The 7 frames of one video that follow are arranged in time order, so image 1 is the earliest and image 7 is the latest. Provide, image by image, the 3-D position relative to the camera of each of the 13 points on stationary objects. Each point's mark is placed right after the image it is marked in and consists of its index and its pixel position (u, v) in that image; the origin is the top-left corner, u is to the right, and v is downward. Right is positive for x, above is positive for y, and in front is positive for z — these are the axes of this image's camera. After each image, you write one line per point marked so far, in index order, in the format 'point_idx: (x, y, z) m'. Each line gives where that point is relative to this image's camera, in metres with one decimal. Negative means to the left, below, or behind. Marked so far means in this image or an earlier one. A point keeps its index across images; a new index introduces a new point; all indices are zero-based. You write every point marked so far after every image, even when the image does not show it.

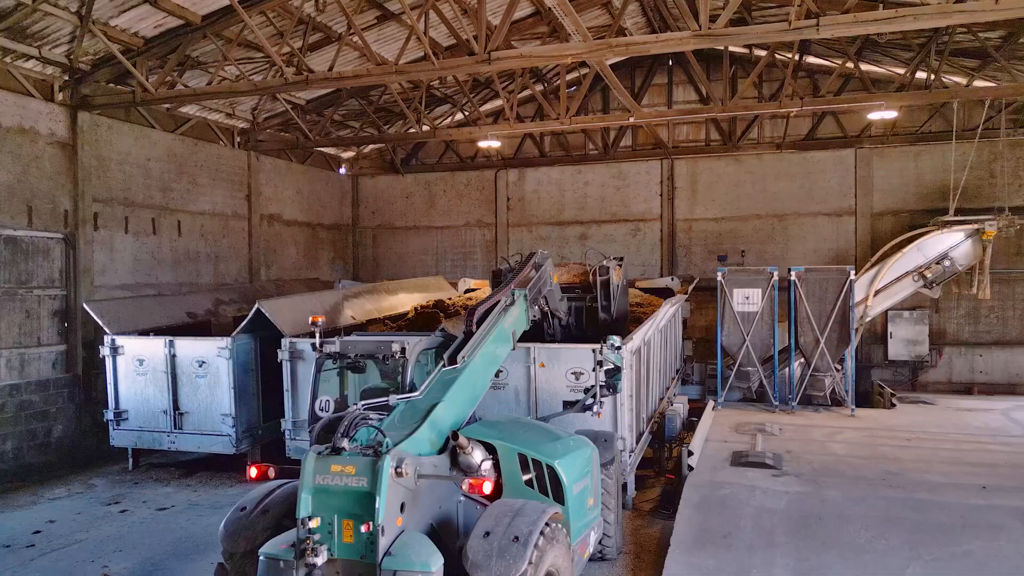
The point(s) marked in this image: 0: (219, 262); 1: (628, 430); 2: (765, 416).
0: (-4.9, +0.4, +11.2) m
1: (+1.0, -1.2, +5.8) m
2: (+3.4, -1.7, +8.8) m
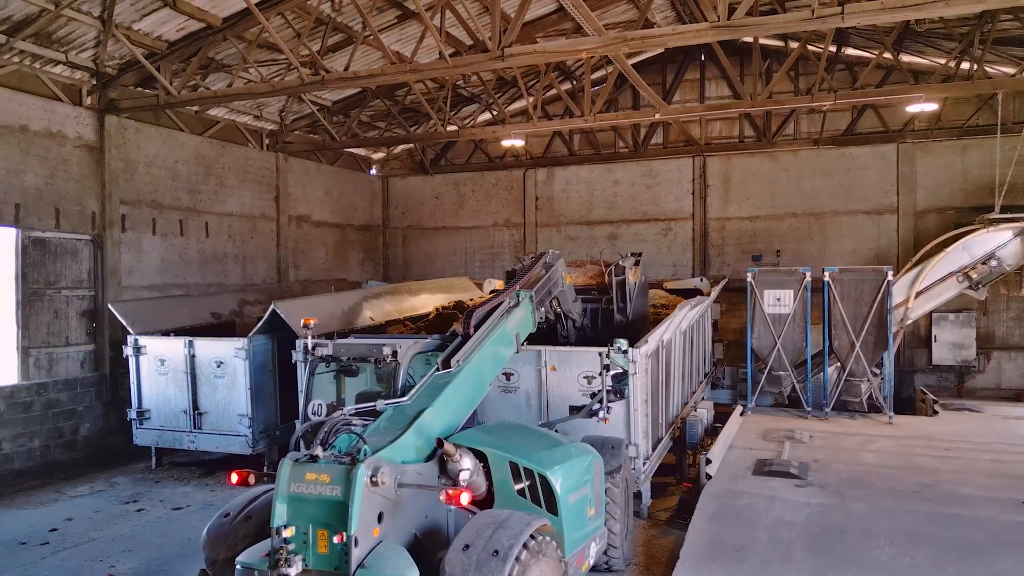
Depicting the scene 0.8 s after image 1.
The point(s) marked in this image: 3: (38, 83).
0: (-4.5, +0.4, +11.3) m
1: (+1.1, -1.2, +5.6) m
2: (+3.7, -1.7, +8.5) m
3: (-5.5, +2.4, +7.7) m
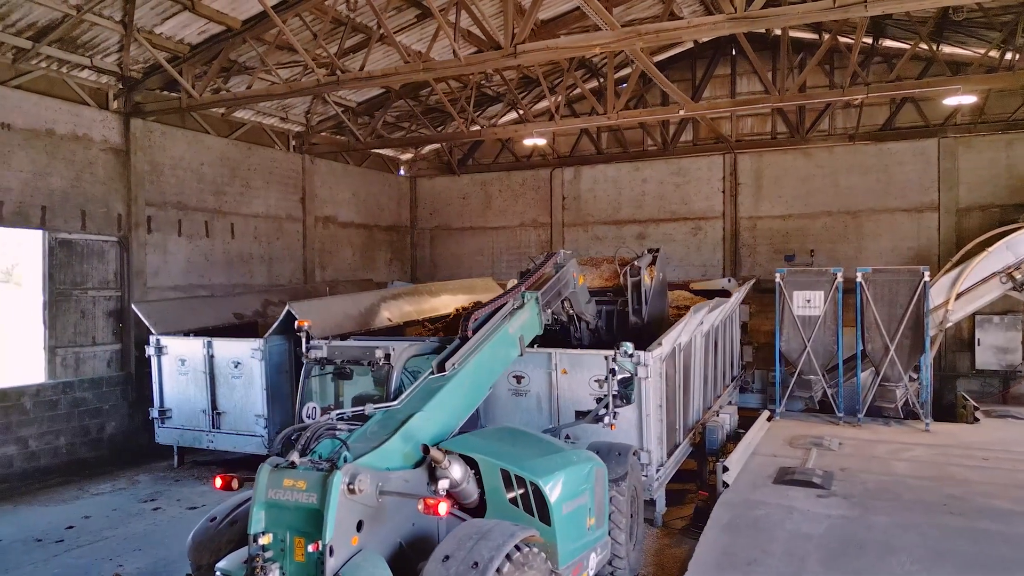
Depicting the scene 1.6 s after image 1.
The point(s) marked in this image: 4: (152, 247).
0: (-4.1, +0.4, +11.4) m
1: (+1.2, -1.3, +5.4) m
2: (+3.9, -1.7, +8.1) m
3: (-5.3, +2.4, +7.9) m
4: (-4.9, +0.6, +9.0) m
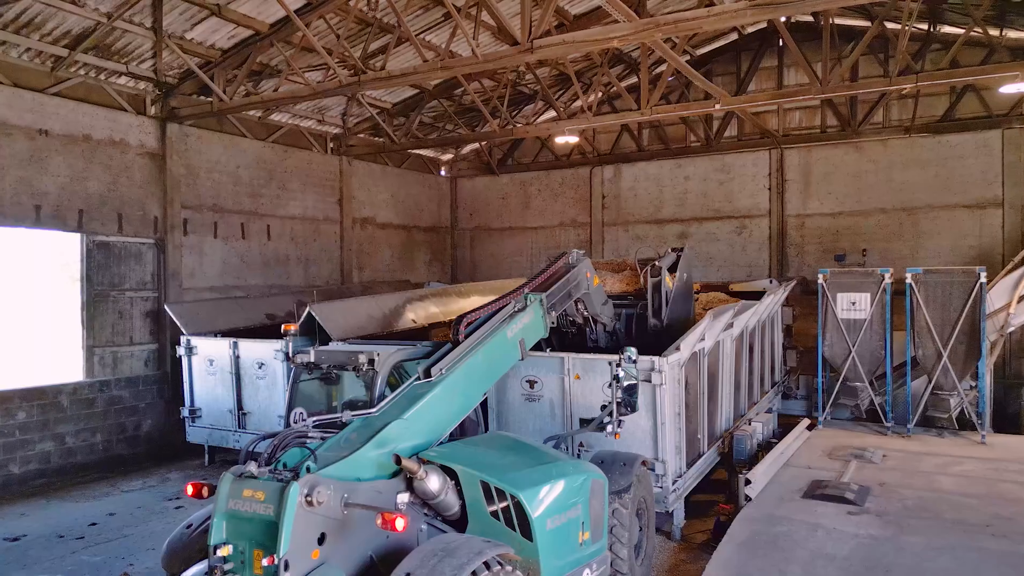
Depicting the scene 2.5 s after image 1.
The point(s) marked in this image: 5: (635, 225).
0: (-3.5, +0.4, +11.6) m
1: (+1.2, -1.3, +5.1) m
2: (+4.2, -1.8, +7.6) m
3: (-5.0, +2.4, +8.2) m
4: (-4.5, +0.6, +9.2) m
5: (+2.6, +1.3, +13.9) m
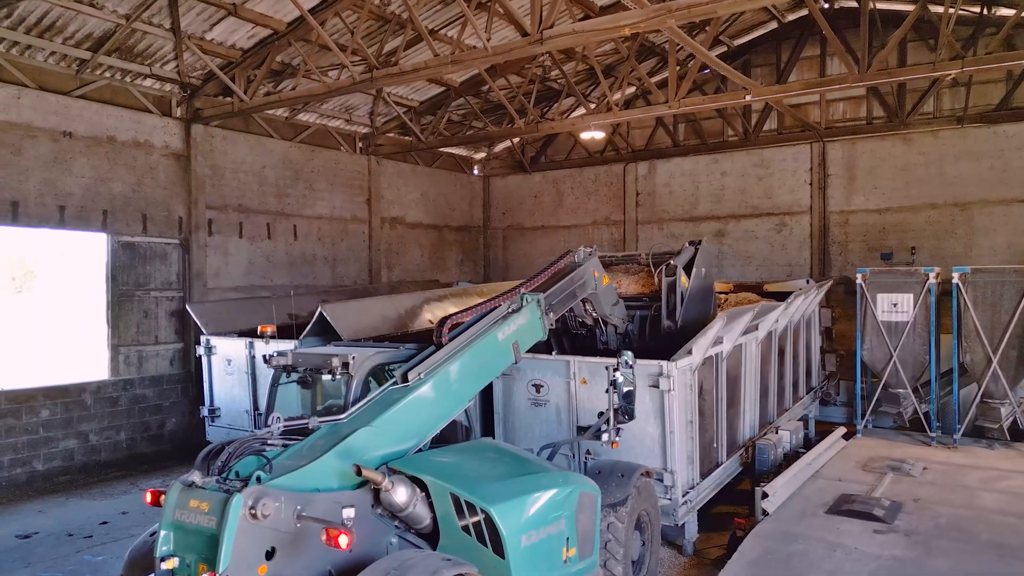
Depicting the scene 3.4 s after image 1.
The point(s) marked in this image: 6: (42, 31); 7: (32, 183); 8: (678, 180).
0: (-3.1, +0.4, +11.6) m
1: (+1.2, -1.3, +4.8) m
2: (+4.3, -1.8, +7.1) m
3: (-4.8, +2.4, +8.3) m
4: (-4.2, +0.6, +9.3) m
5: (+3.2, +1.3, +13.5) m
6: (-5.0, +2.7, +7.1) m
7: (-5.3, +1.2, +7.3) m
8: (+3.4, +2.2, +13.4) m
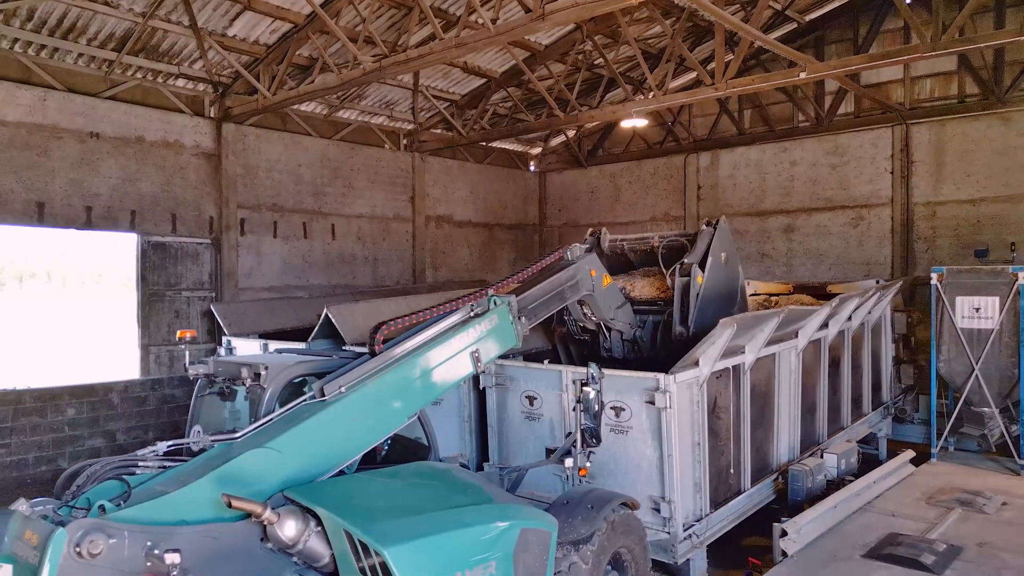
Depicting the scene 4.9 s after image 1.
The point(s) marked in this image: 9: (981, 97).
0: (-2.3, +0.4, +11.4) m
1: (+1.1, -1.3, +4.1) m
2: (+4.4, -1.8, +6.0) m
3: (-4.5, +2.4, +8.4) m
4: (-3.7, +0.6, +9.3) m
5: (+4.1, +1.3, +12.5) m
6: (-4.8, +2.8, +7.2) m
7: (-5.1, +1.2, +7.4) m
8: (+4.3, +2.2, +12.4) m
9: (+7.2, +2.9, +10.2) m
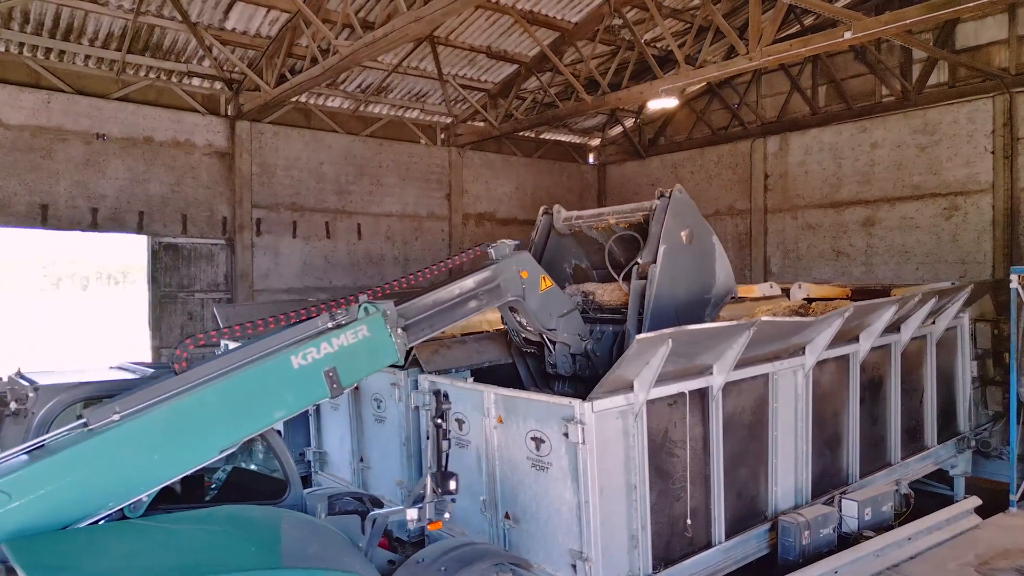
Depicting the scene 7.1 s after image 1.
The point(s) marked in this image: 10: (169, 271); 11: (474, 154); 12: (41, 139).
0: (-1.7, +0.4, +11.0) m
1: (+0.5, -1.3, +3.3) m
2: (+4.1, -1.8, +4.7) m
3: (-4.3, +2.4, +8.4) m
4: (-3.5, +0.6, +9.1) m
5: (+4.8, +1.3, +11.1) m
6: (-4.9, +2.8, +7.2) m
7: (-5.1, +1.2, +7.5) m
8: (+5.0, +2.2, +11.0) m
9: (+7.5, +2.9, +8.3) m
10: (-4.3, +0.2, +8.2) m
11: (-0.7, +2.4, +12.1) m
12: (-5.2, +1.7, +7.4) m
